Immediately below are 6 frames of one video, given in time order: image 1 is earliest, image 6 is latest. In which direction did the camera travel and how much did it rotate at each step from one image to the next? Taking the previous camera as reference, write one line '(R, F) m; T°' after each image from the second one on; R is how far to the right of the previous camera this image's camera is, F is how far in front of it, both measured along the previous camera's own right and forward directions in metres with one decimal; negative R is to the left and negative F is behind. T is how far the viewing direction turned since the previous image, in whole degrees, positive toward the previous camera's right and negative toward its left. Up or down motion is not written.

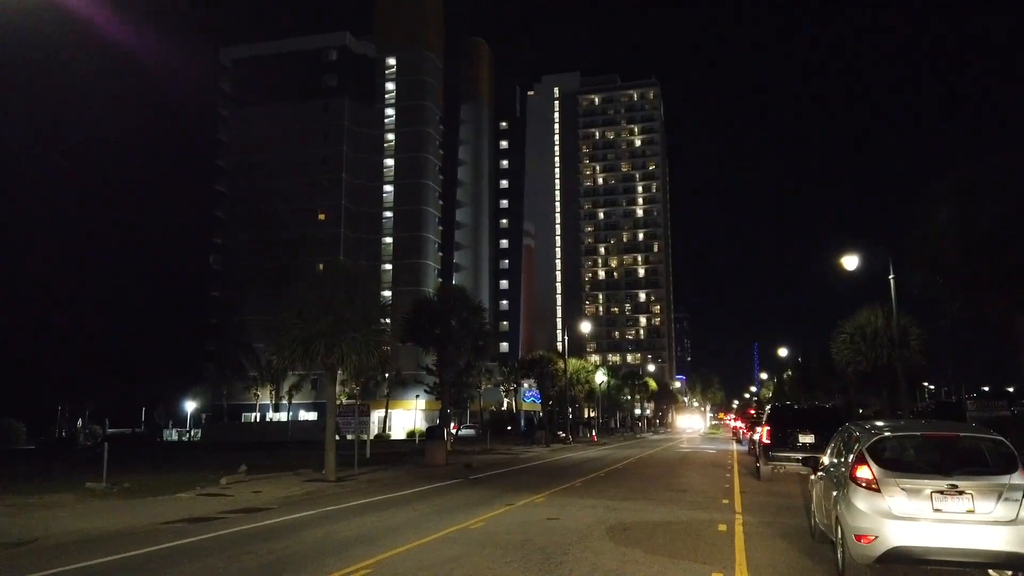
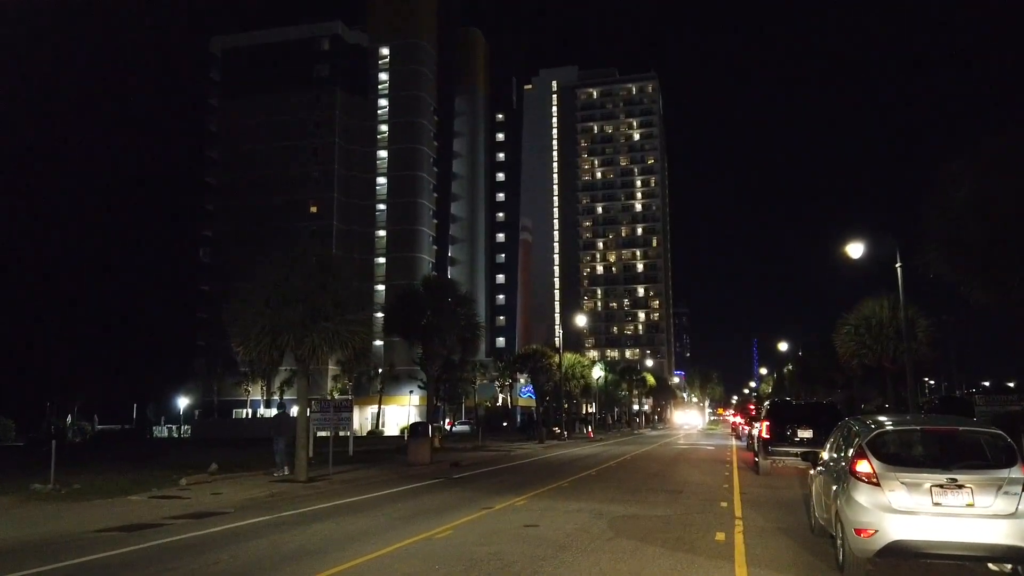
(+0.3, +1.3) m; 0°
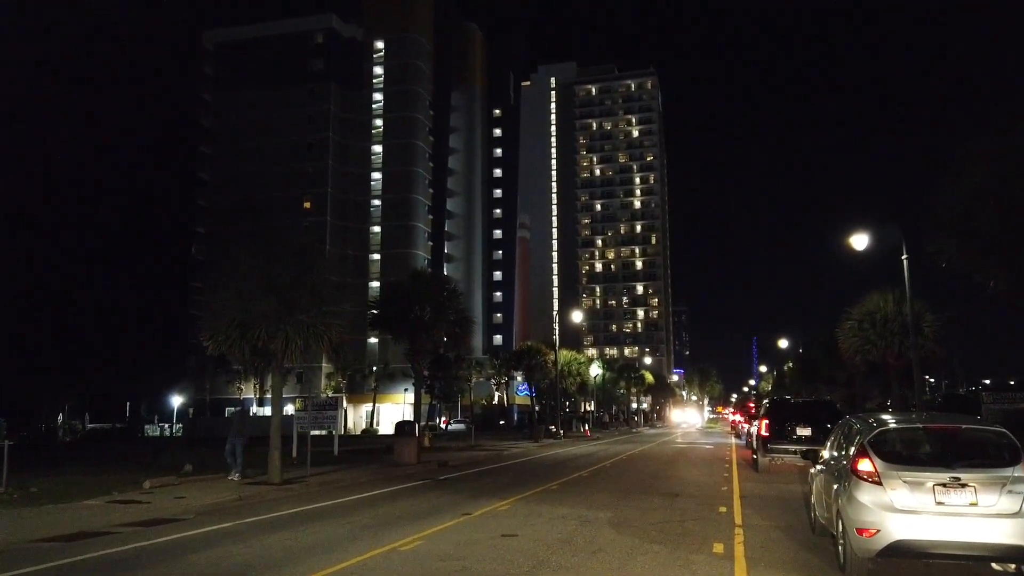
(+0.3, +1.0) m; 0°
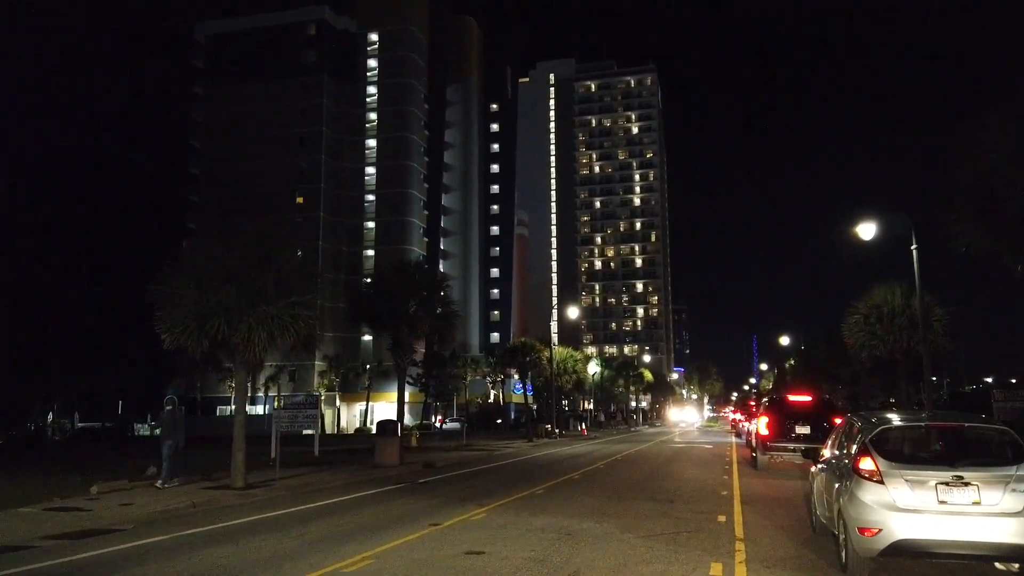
(+0.3, +1.3) m; 0°
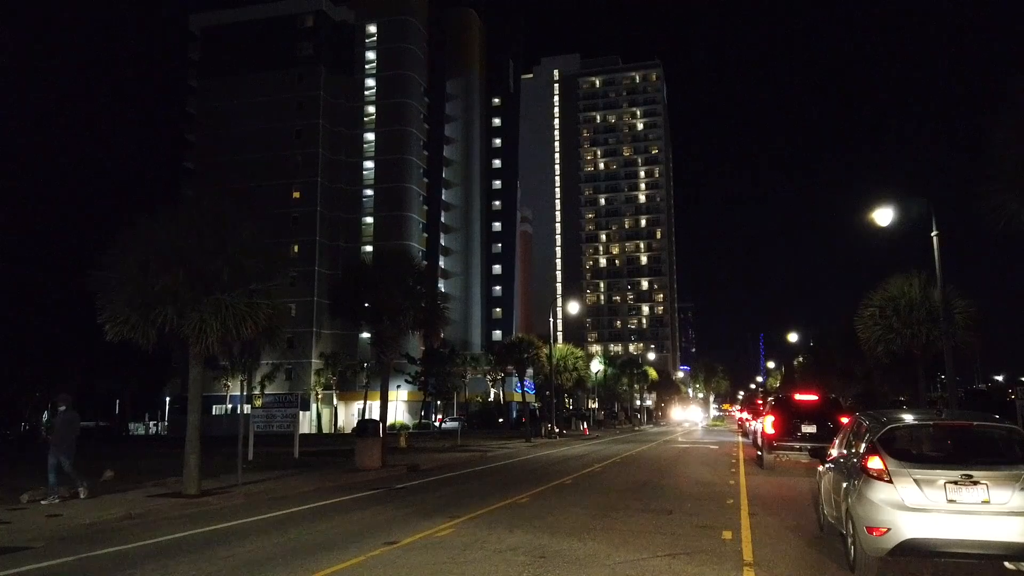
(+0.4, +1.6) m; 0°
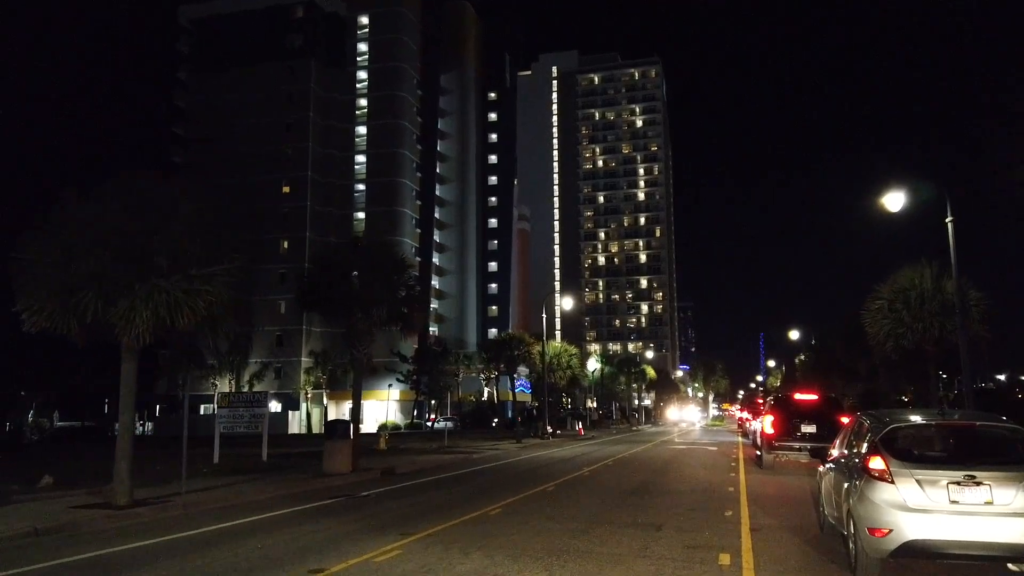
(+0.4, +1.6) m; 0°
